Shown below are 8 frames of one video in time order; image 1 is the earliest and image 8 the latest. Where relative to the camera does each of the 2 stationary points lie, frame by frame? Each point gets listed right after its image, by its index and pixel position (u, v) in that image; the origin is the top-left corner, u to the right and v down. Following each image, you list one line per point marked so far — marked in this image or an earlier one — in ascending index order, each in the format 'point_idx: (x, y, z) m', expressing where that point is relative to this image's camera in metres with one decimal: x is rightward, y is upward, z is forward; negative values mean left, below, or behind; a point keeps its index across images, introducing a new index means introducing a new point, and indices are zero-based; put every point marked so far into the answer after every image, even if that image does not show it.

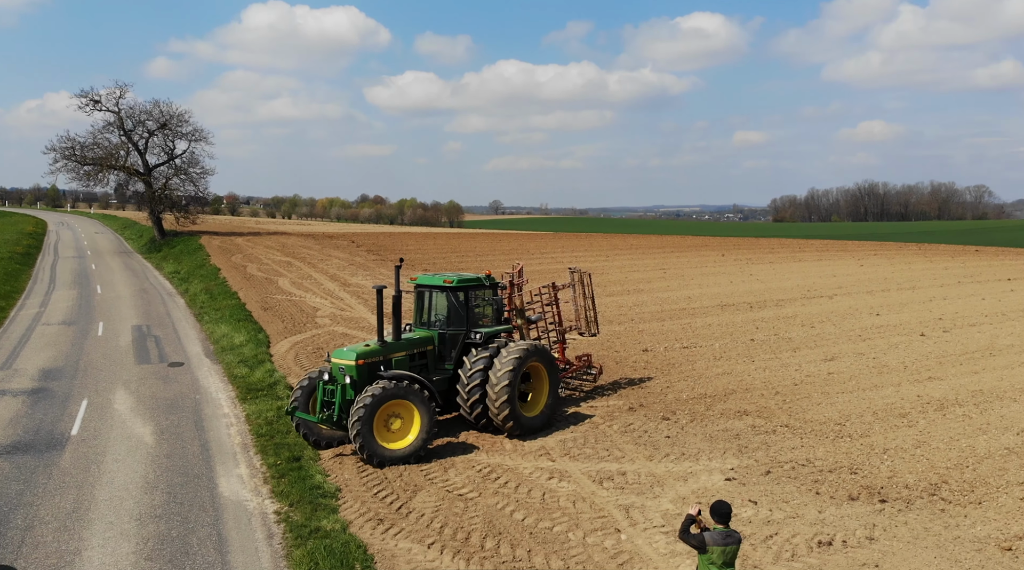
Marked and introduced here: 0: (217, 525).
0: (-3.3, -2.7, +8.9) m
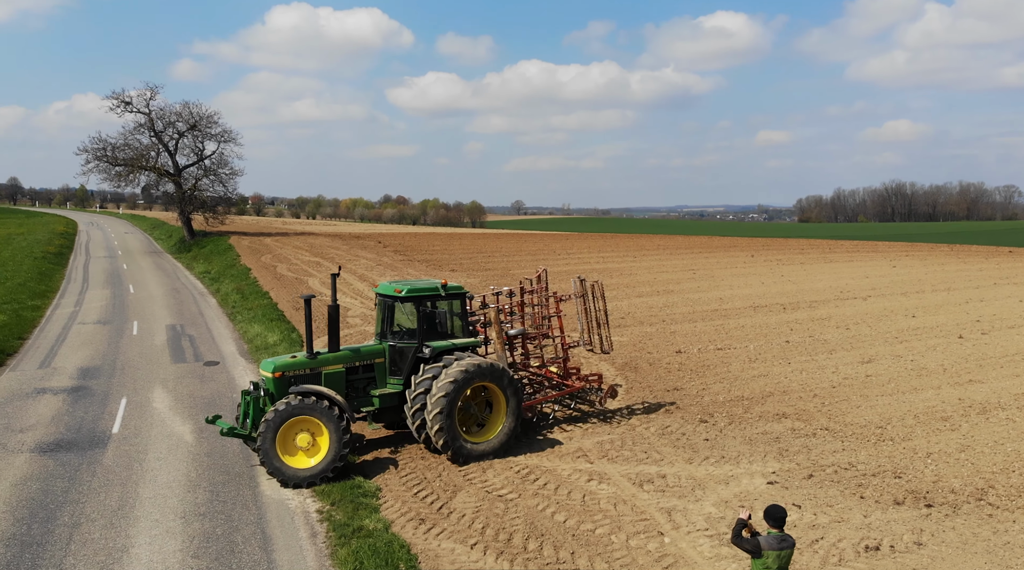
0: (-2.8, -2.7, +8.9) m
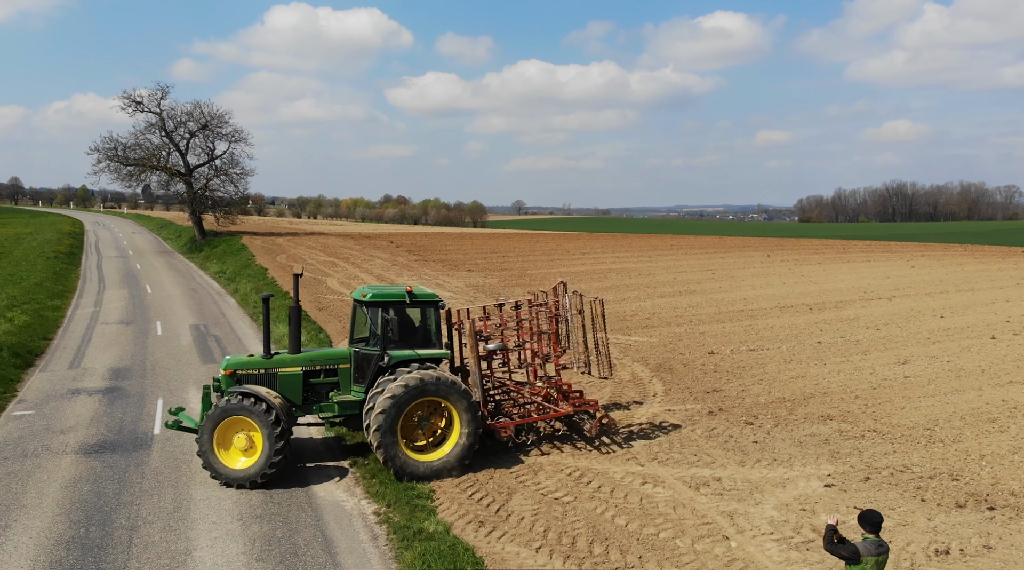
0: (-2.2, -2.7, +8.8) m
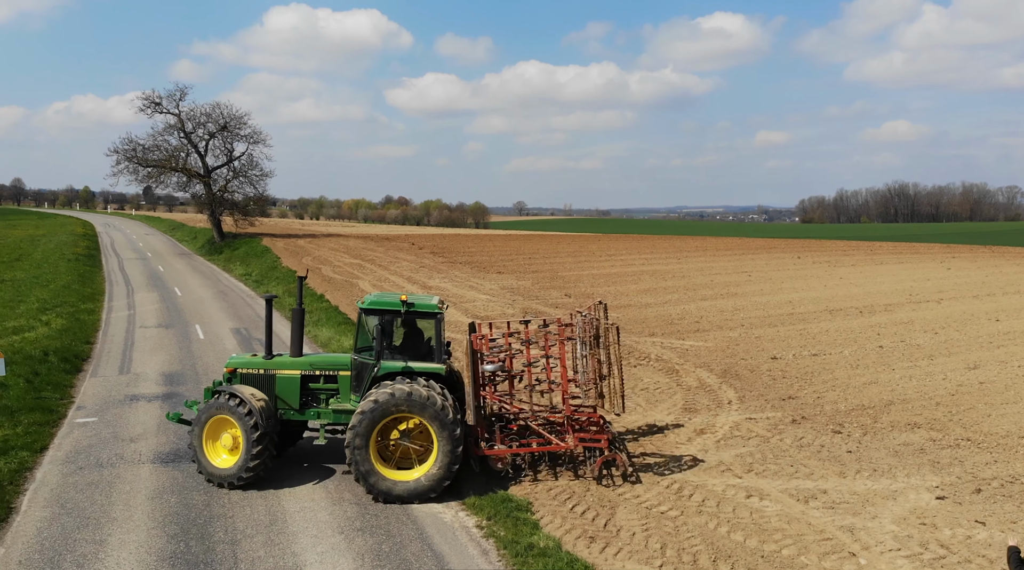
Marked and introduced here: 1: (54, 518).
0: (-0.9, -2.8, +8.5) m
1: (-5.3, -2.7, +9.2) m
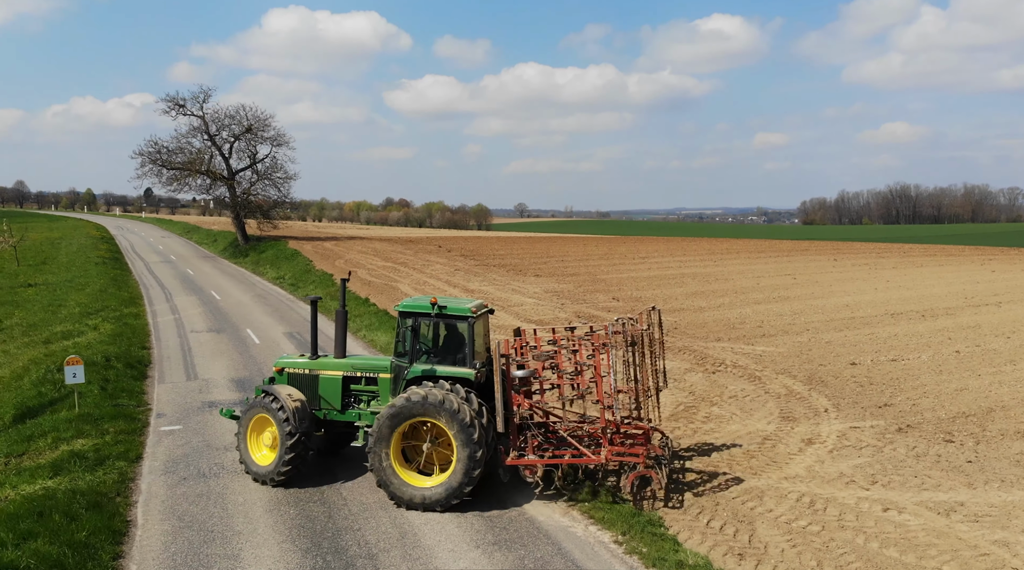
0: (+0.6, -2.9, +8.3) m
1: (-3.8, -2.8, +8.9) m
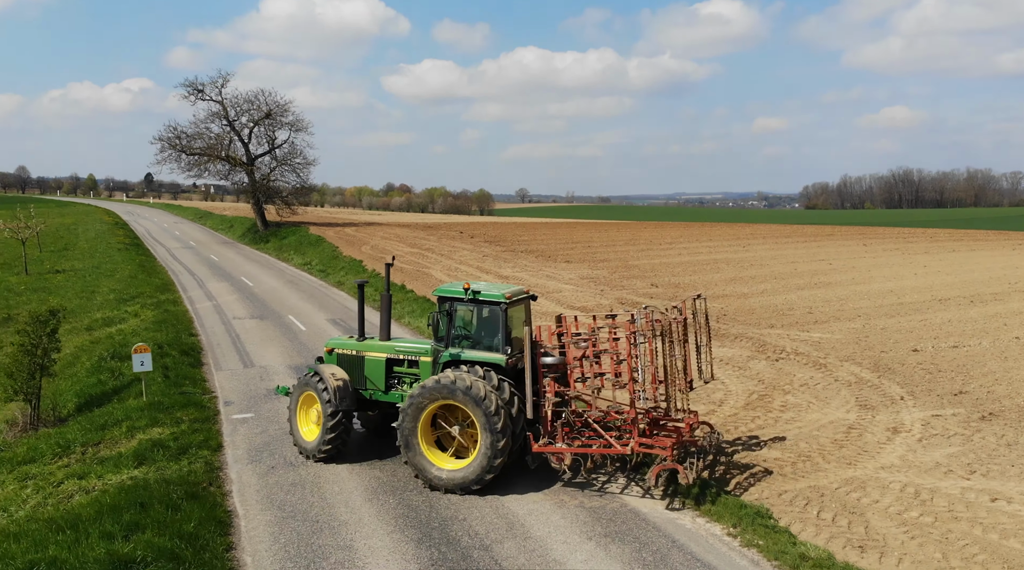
0: (+1.8, -2.7, +8.2) m
1: (-2.6, -2.7, +8.9) m
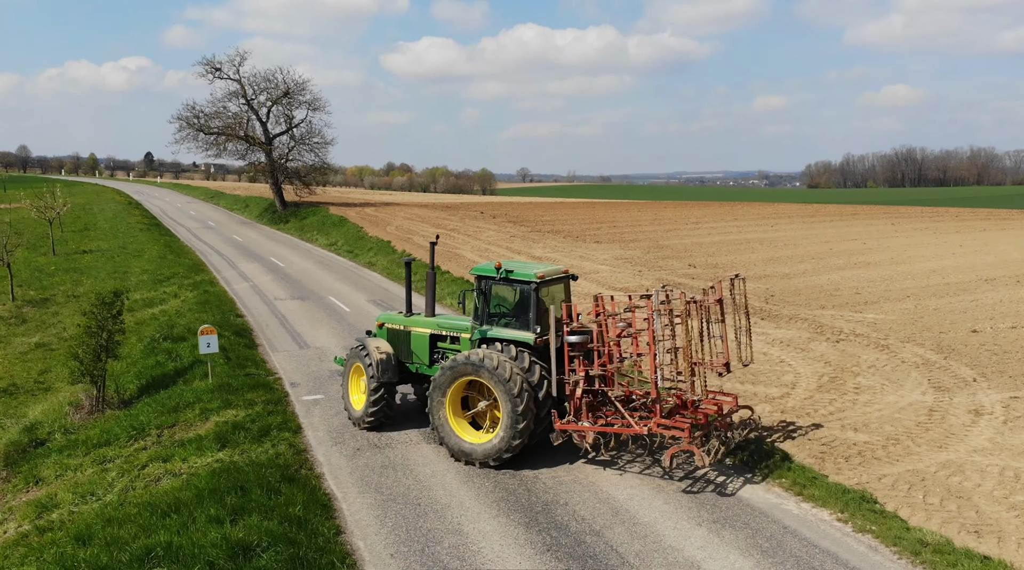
0: (+3.0, -2.6, +8.1) m
1: (-1.4, -2.5, +8.8) m
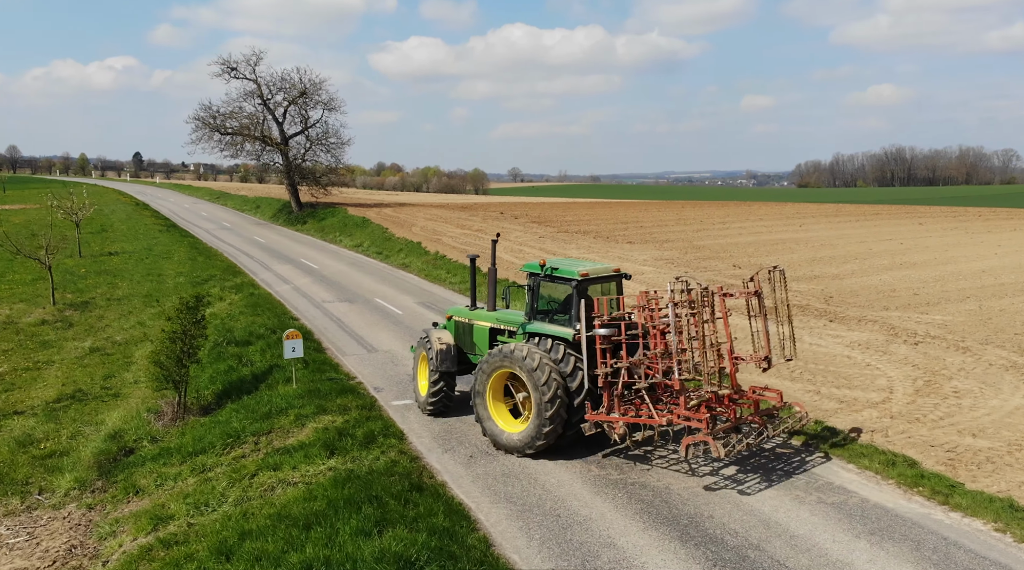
0: (+4.5, -2.6, +8.0) m
1: (+0.1, -2.5, +8.6) m
